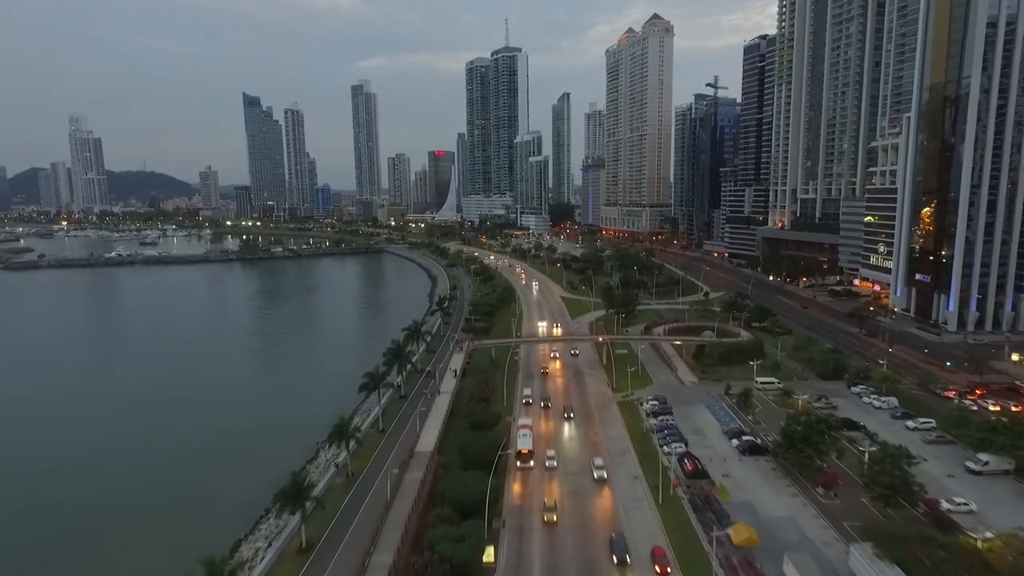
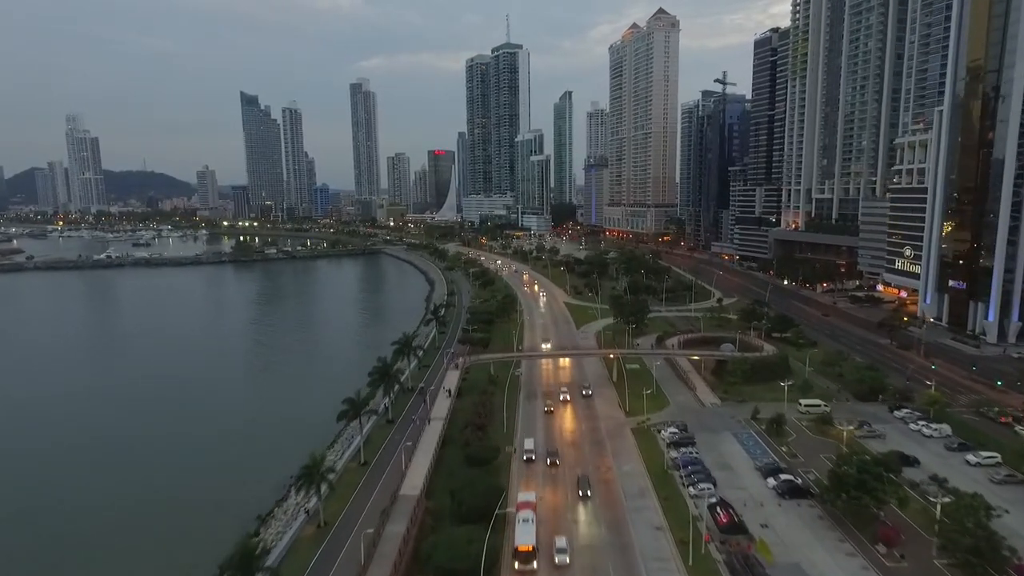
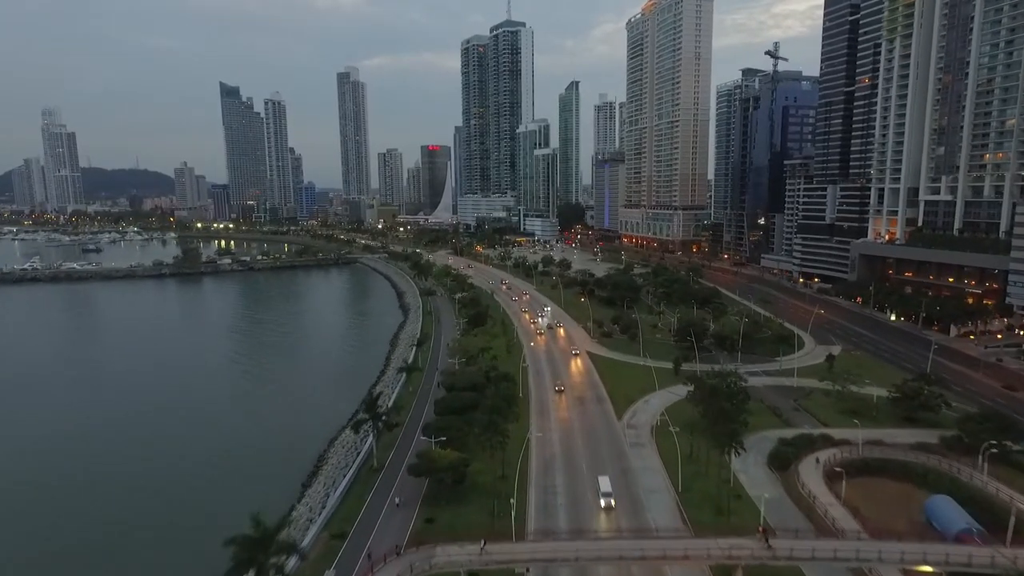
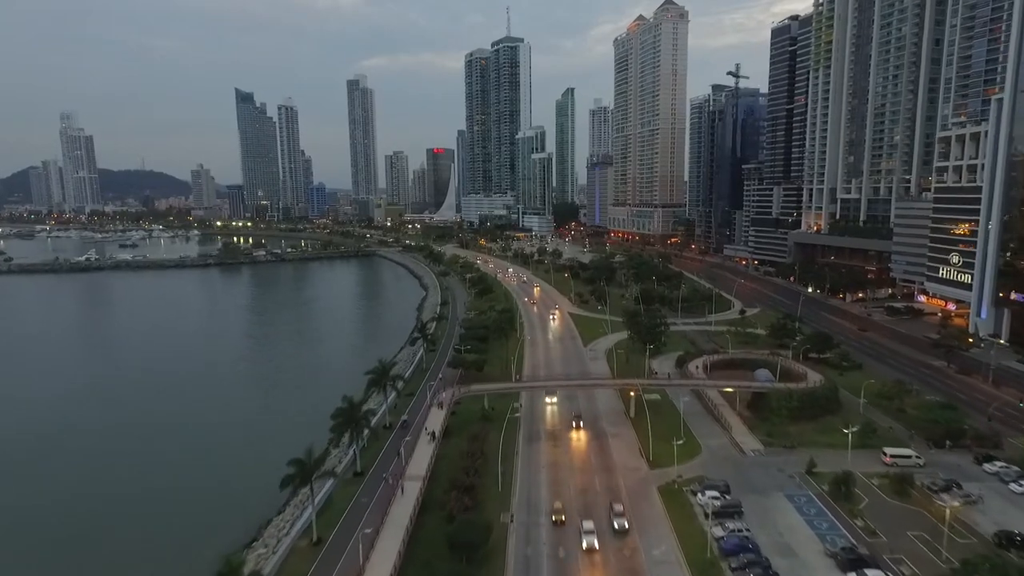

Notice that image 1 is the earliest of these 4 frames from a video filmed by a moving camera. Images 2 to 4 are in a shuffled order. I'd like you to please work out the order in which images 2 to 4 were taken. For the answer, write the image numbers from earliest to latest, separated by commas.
2, 4, 3
